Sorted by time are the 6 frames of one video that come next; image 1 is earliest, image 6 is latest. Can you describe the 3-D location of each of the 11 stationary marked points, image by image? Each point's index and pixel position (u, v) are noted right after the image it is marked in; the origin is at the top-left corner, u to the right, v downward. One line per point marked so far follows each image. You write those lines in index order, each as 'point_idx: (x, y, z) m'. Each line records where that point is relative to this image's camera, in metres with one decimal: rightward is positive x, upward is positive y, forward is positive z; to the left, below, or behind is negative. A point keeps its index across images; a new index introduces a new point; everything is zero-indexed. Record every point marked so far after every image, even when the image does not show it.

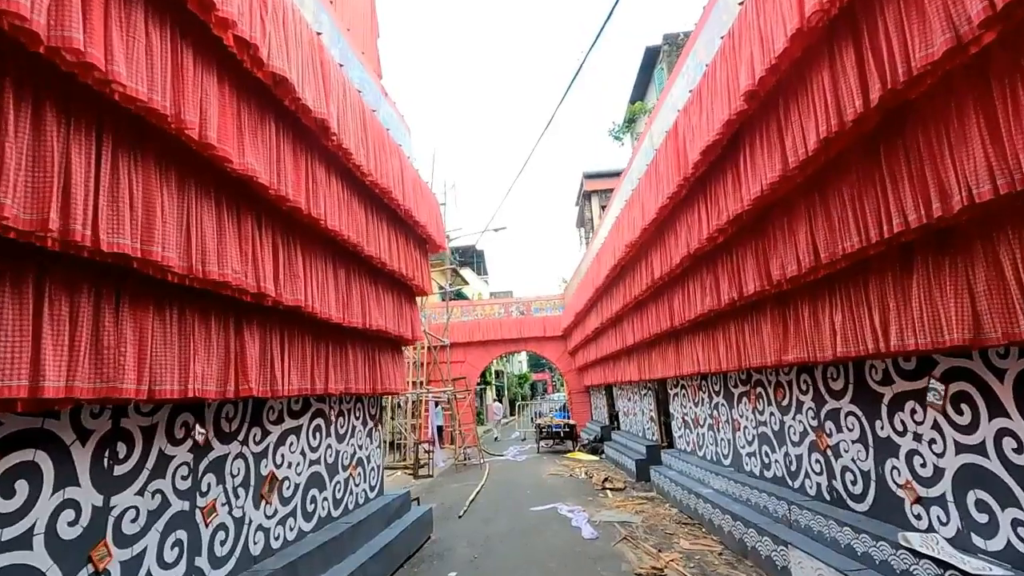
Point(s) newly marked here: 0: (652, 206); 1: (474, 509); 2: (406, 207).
0: (+1.3, +0.7, +4.8) m
1: (-0.4, -2.6, +6.2) m
2: (-0.8, +0.6, +4.2) m
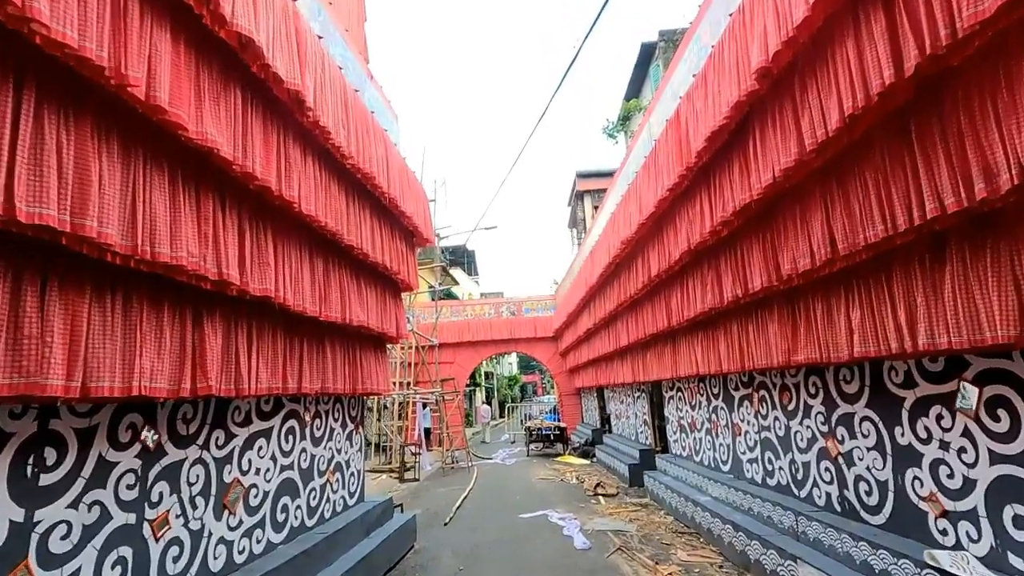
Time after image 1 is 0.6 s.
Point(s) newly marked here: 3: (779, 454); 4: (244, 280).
0: (+1.2, +0.8, +4.6) m
1: (-0.6, -2.5, +5.9) m
2: (-0.9, +0.7, +4.0) m
3: (+1.9, -1.2, +3.8) m
4: (-1.2, 0.0, +2.5) m
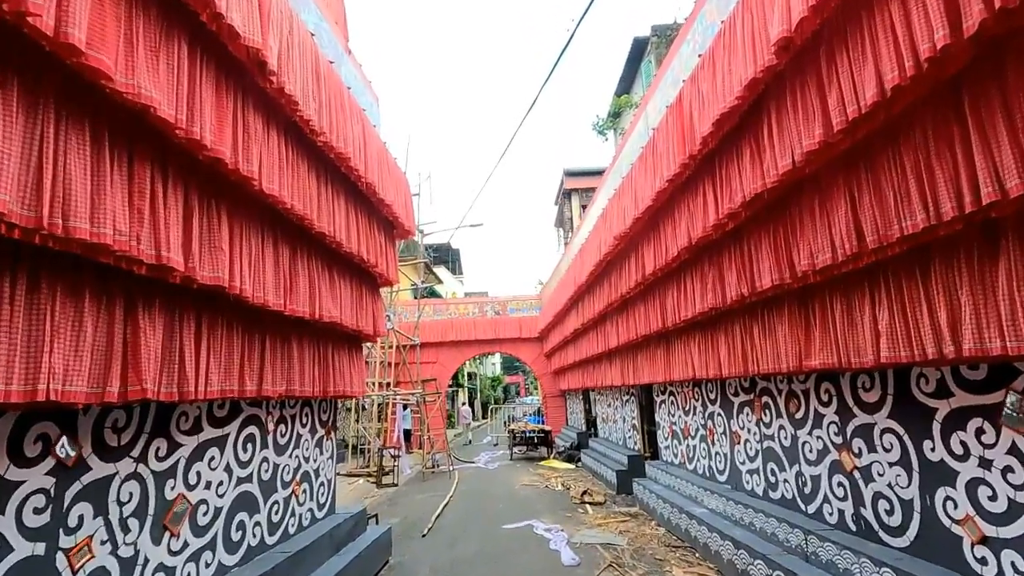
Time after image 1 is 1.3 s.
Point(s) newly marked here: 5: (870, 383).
0: (+1.1, +0.8, +4.3) m
1: (-0.7, -2.5, +5.6) m
2: (-1.0, +0.7, +3.6) m
3: (+1.8, -1.2, +3.5) m
4: (-1.3, +0.1, +2.1) m
5: (+1.8, -0.5, +2.7) m
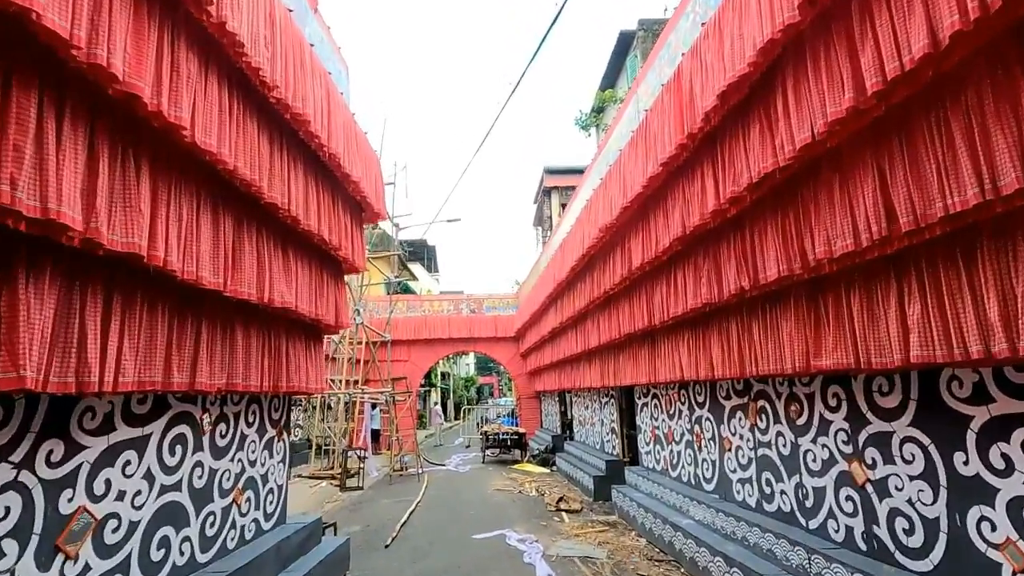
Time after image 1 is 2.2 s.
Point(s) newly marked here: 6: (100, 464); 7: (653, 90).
0: (+0.9, +0.8, +4.0) m
1: (-1.0, -2.4, +5.2) m
2: (-1.1, +0.8, +3.2) m
3: (+1.6, -1.1, +3.2) m
4: (-1.4, +0.2, +1.7) m
5: (+1.7, -0.4, +2.4) m
6: (-1.6, -0.7, +2.1) m
7: (+1.1, +1.5, +4.1) m
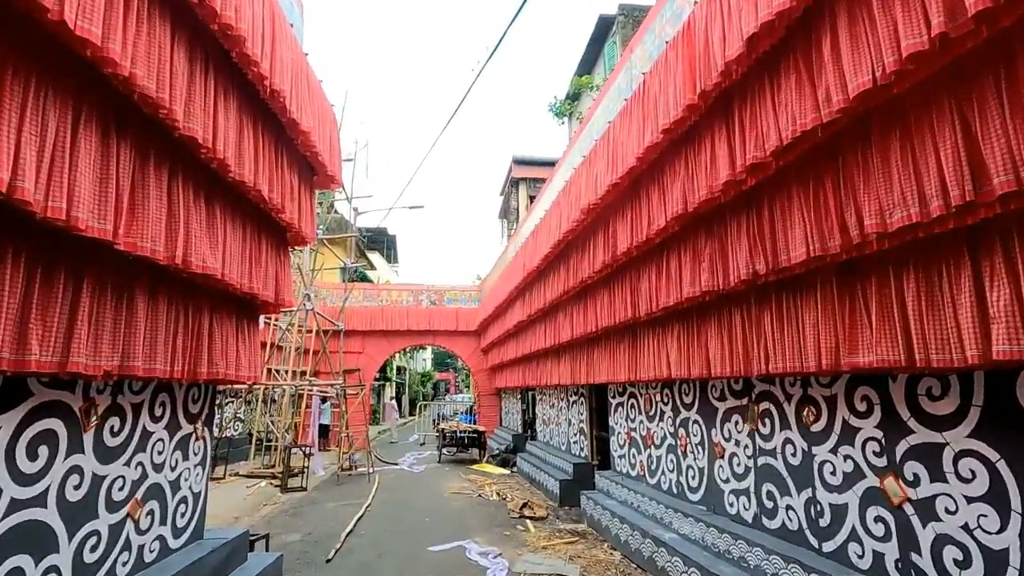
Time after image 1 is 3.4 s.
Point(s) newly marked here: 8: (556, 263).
0: (+0.8, +0.9, +3.5) m
1: (-1.4, -2.2, +4.6) m
2: (-1.2, +1.0, +2.6) m
3: (+1.5, -1.1, +2.8) m
4: (-1.3, +0.4, +1.1) m
5: (+1.6, -0.4, +2.0) m
6: (-1.7, -0.5, +1.5) m
7: (+1.0, +1.6, +3.7) m
8: (+0.5, +0.3, +6.0) m
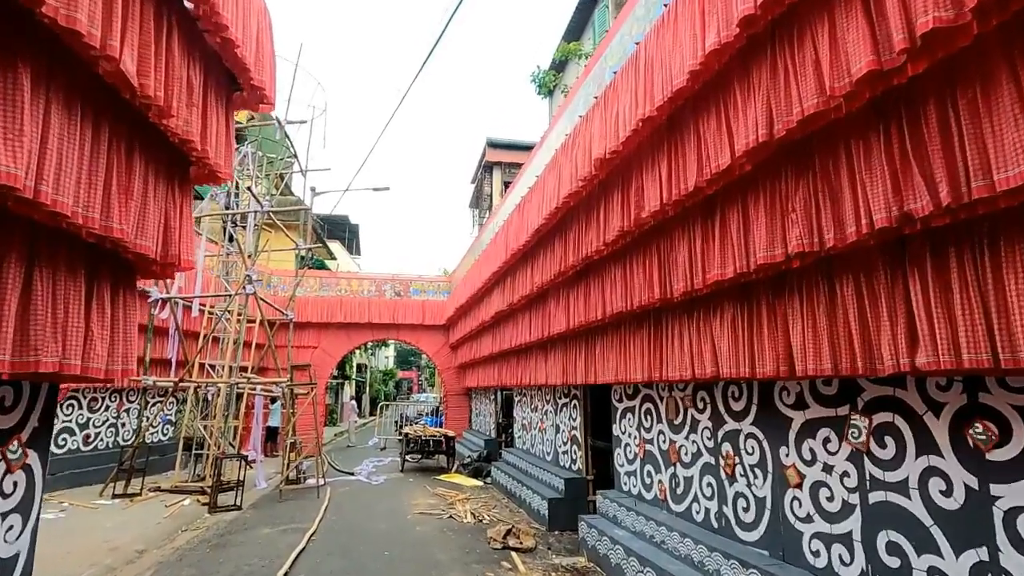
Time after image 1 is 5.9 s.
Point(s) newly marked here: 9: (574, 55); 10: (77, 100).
0: (+0.8, +1.1, +2.5) m
1: (-1.5, -2.0, +3.5) m
2: (-1.1, +1.2, +1.5) m
3: (+1.5, -0.9, +1.9) m
4: (-1.2, +0.6, 0.0) m
5: (+1.7, -0.2, +1.1) m
6: (-1.5, -0.3, +0.3) m
7: (+1.0, +1.8, +2.7) m
8: (+0.3, +0.5, +5.0) m
9: (+1.0, +3.9, +9.0) m
10: (-1.4, +0.6, +1.7) m
